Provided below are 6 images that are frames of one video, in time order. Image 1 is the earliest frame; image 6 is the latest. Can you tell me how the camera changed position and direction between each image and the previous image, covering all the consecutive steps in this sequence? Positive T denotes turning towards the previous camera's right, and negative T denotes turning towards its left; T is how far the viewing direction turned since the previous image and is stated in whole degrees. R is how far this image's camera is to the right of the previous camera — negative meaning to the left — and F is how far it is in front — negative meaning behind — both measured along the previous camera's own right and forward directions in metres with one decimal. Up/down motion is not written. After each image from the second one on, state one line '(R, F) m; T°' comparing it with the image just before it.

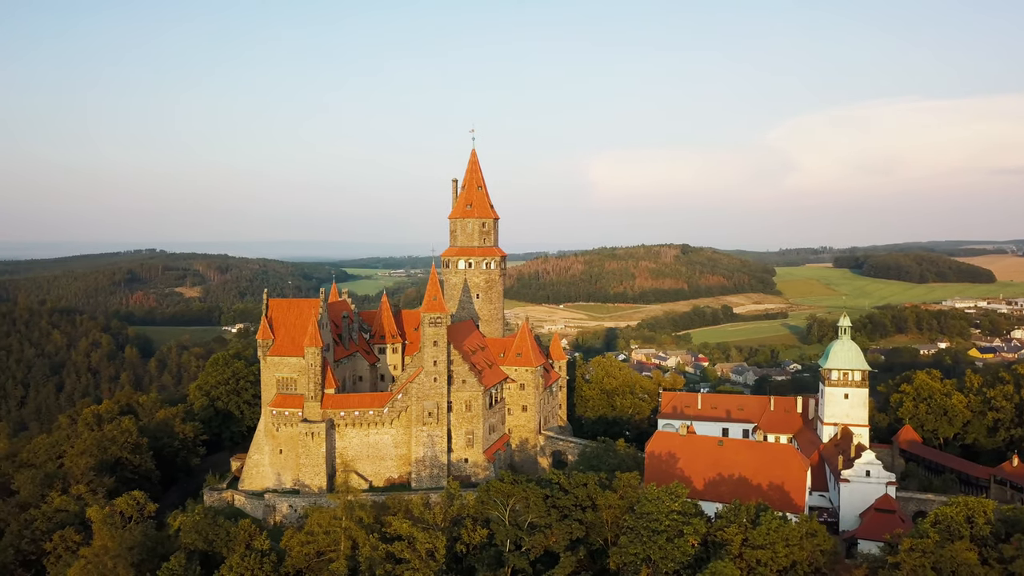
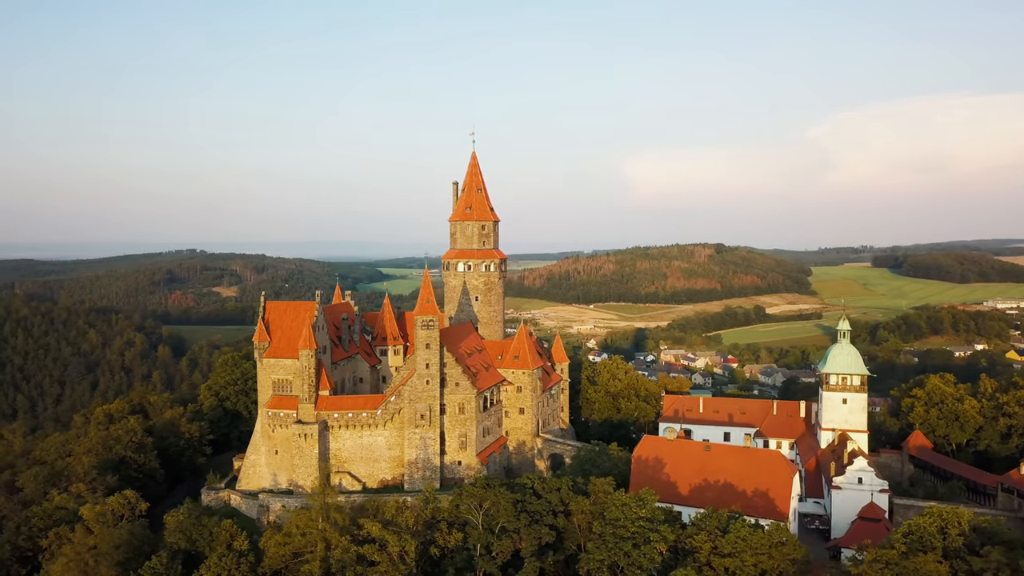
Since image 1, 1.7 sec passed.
(+1.8, 0.0) m; -2°
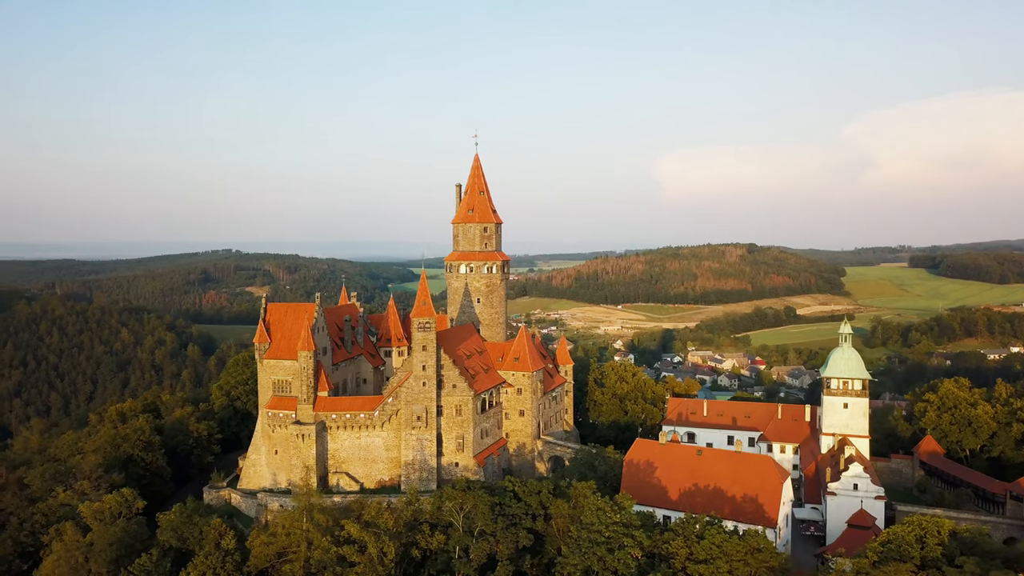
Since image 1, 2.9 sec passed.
(+1.5, 0.0) m; -2°
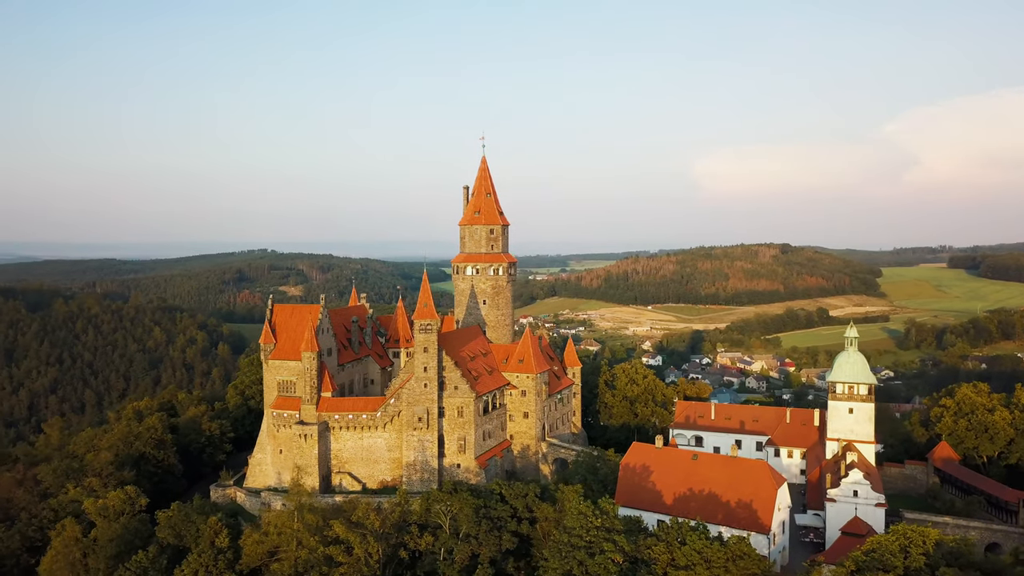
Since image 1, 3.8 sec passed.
(+1.3, 0.0) m; -2°
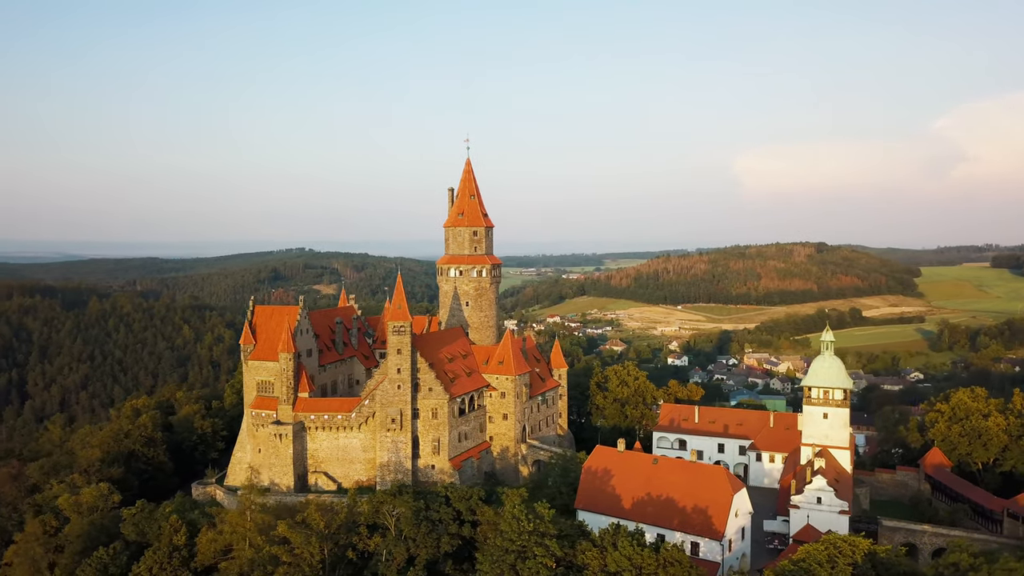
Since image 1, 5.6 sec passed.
(+2.6, 0.0) m; -2°
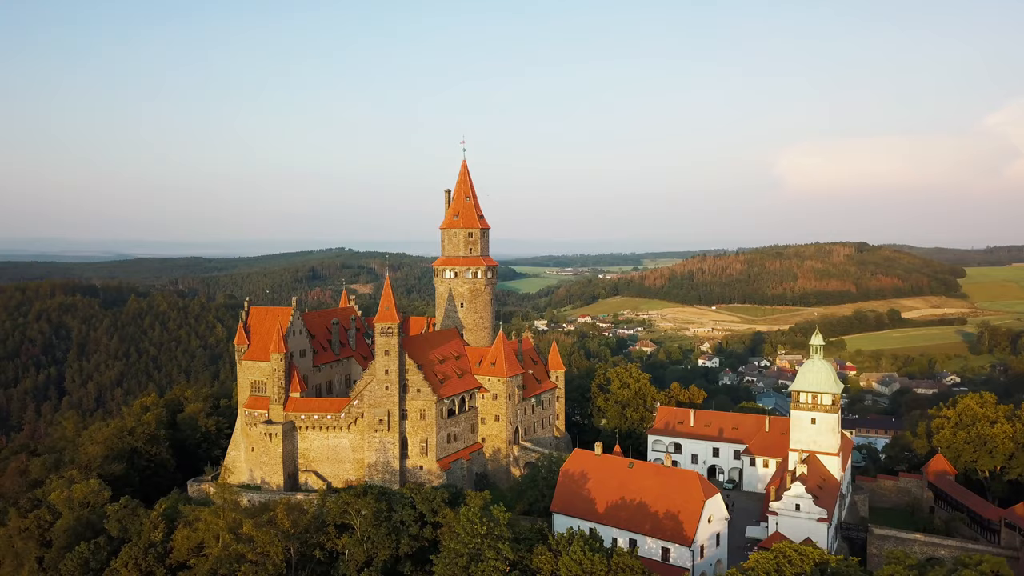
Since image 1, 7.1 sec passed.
(+2.2, 0.0) m; -2°
